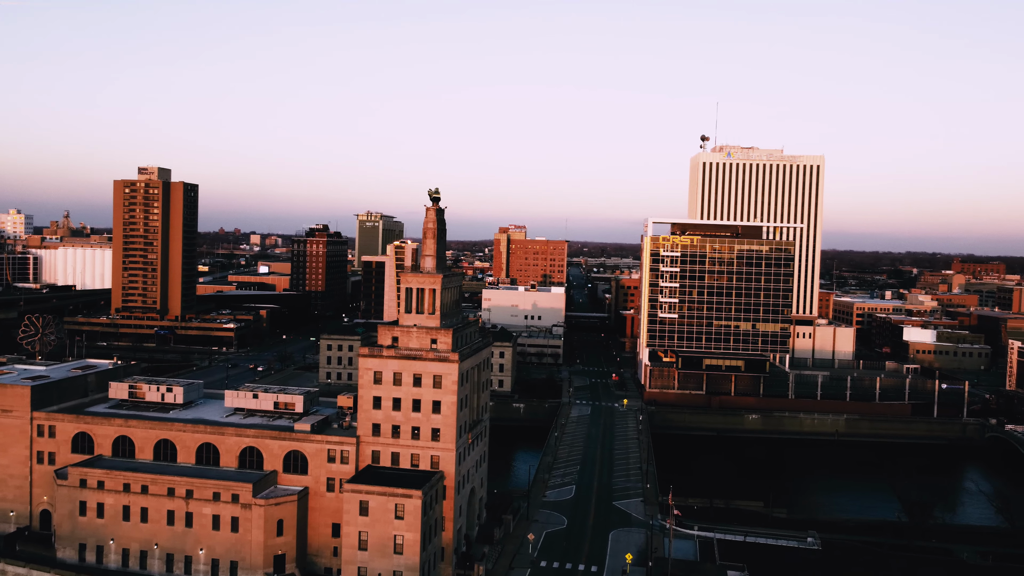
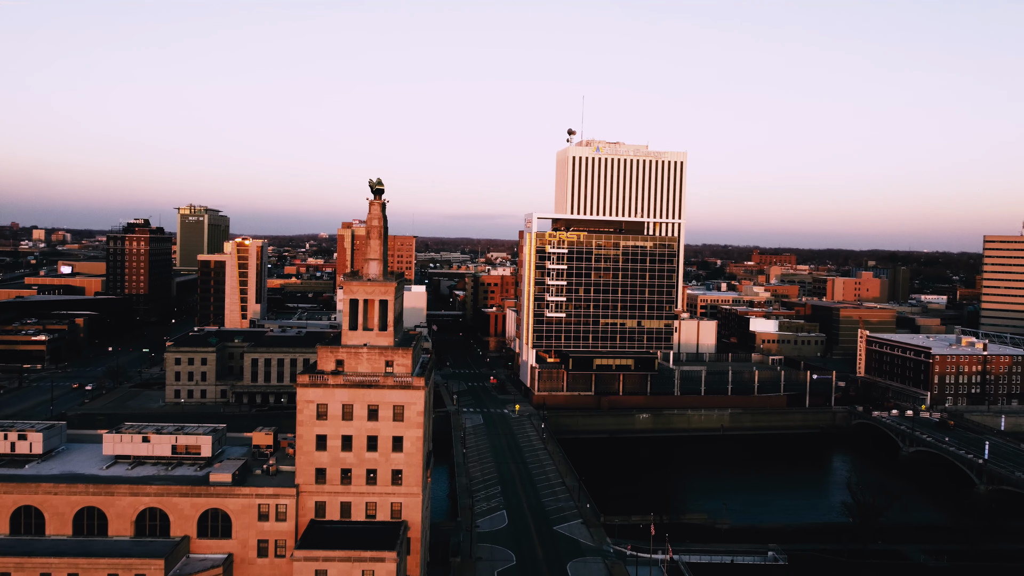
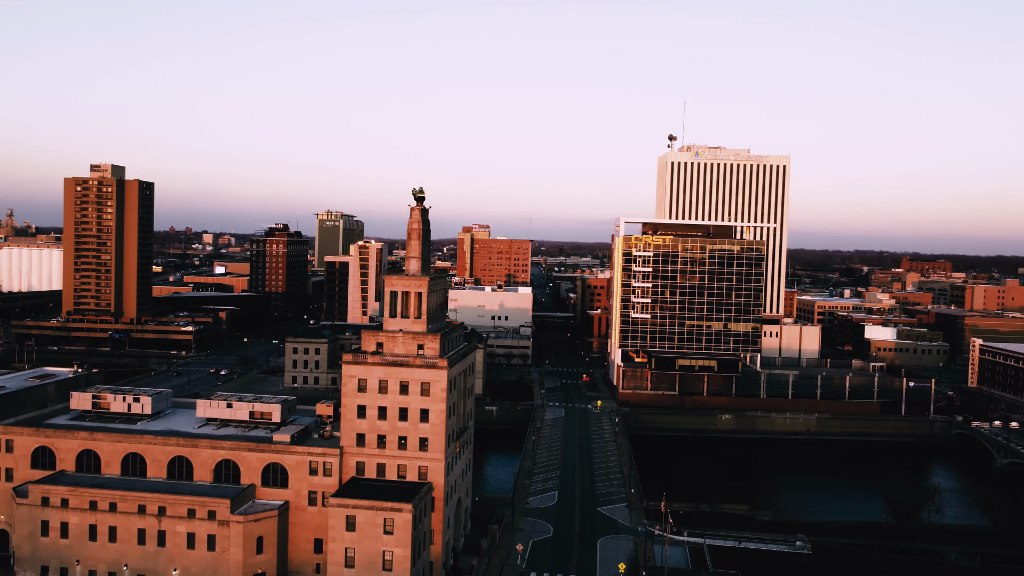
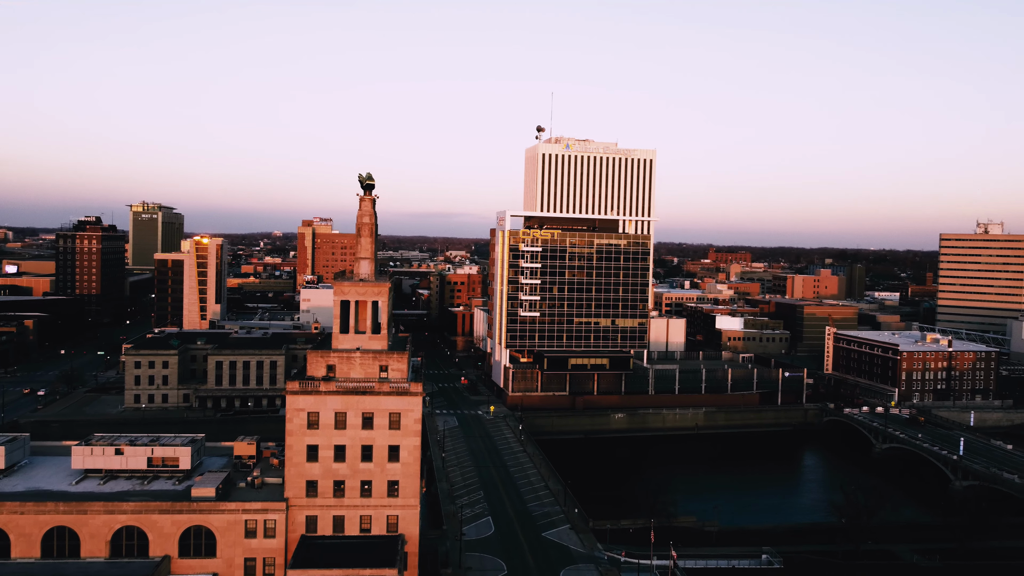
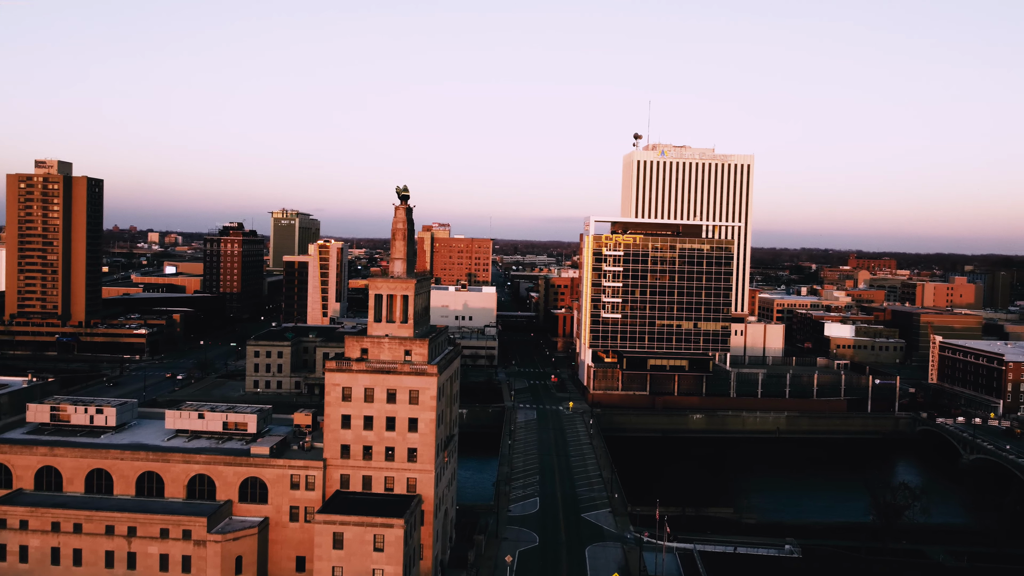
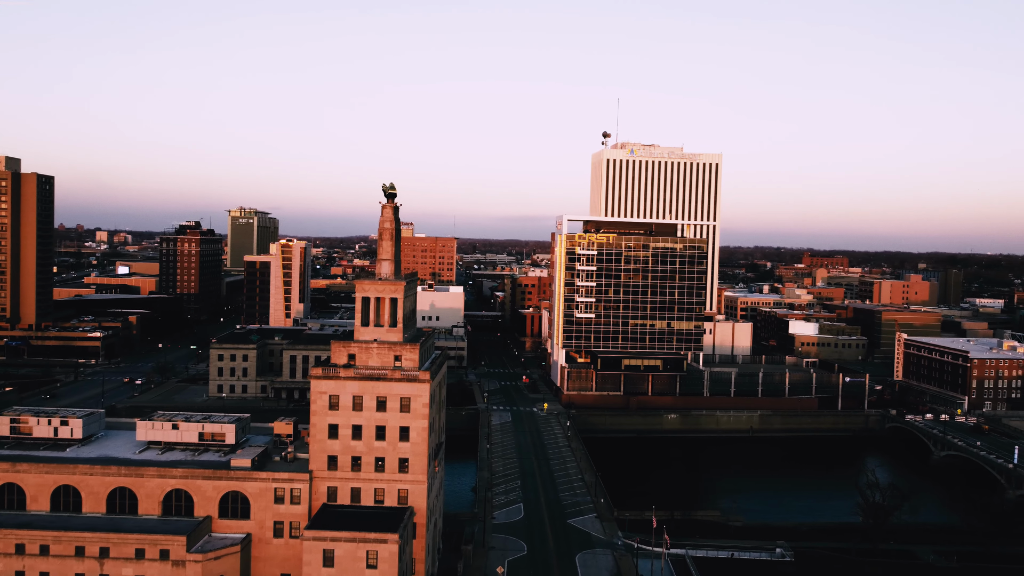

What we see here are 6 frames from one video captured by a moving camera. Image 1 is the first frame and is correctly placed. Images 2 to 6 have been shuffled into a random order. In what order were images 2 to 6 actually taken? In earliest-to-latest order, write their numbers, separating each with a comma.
3, 5, 6, 2, 4
